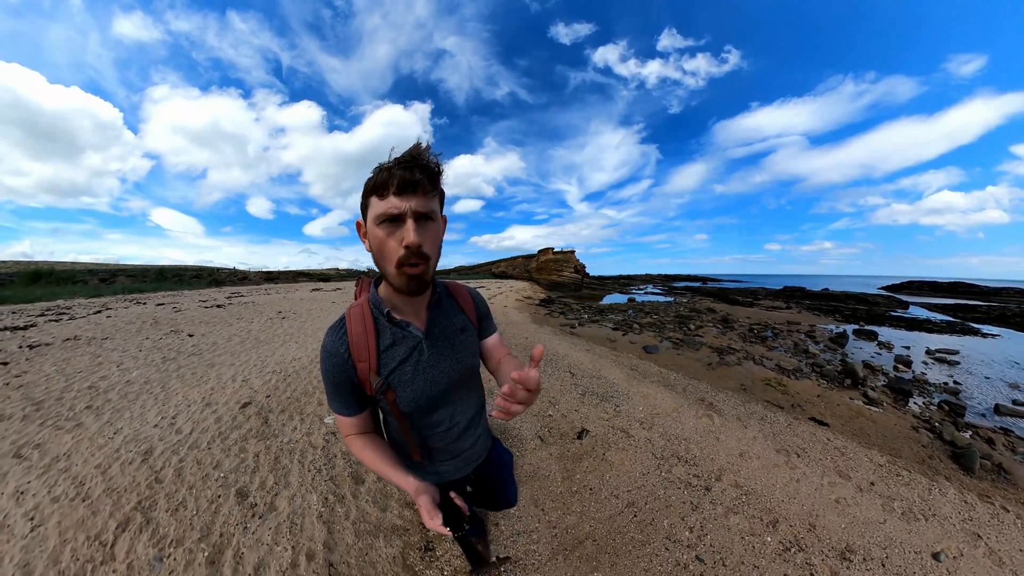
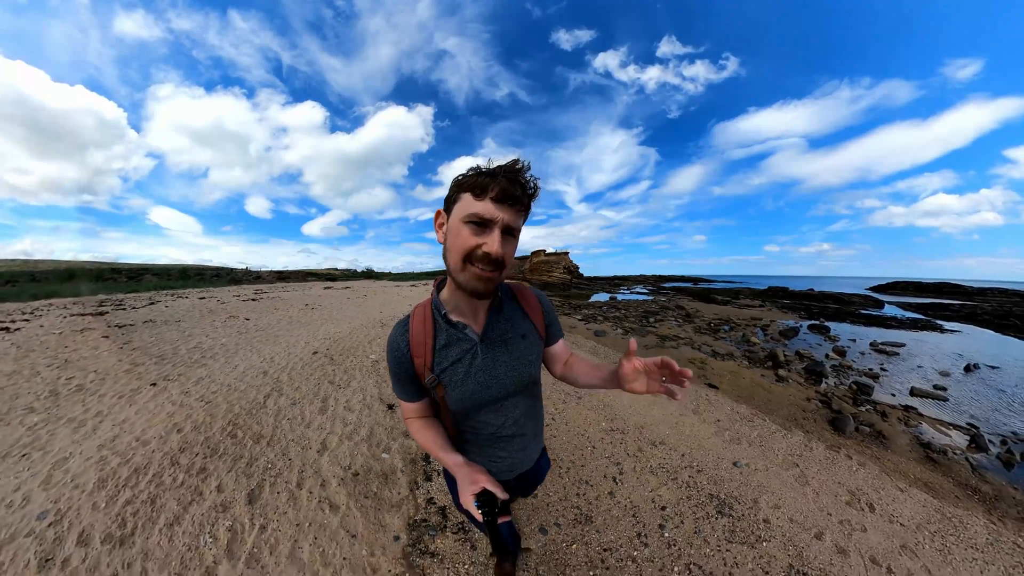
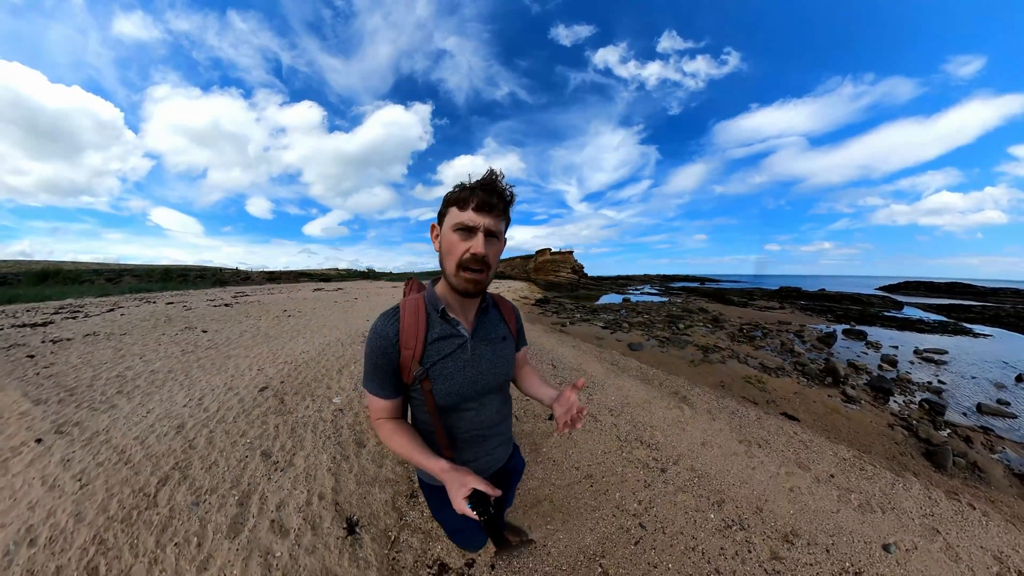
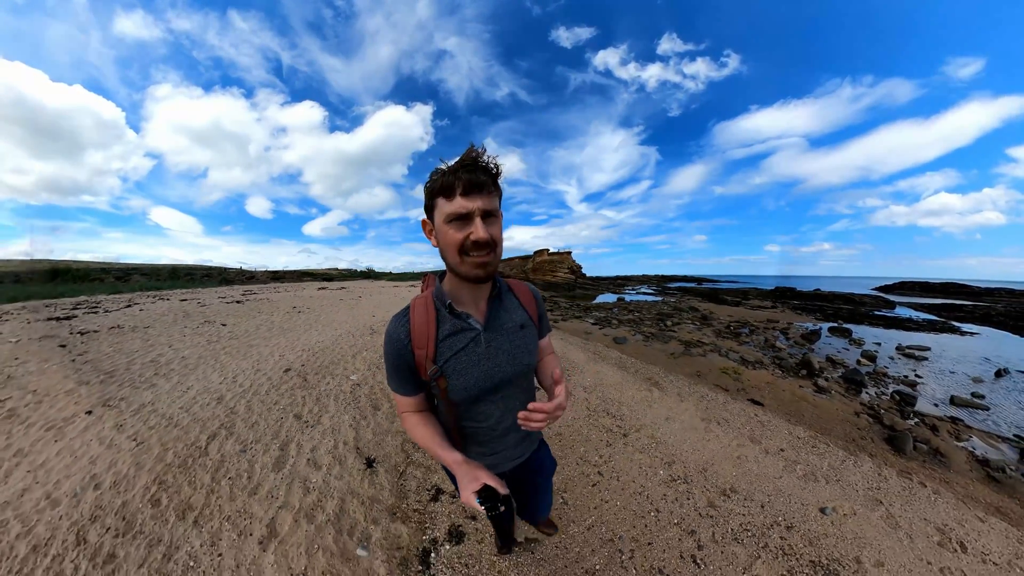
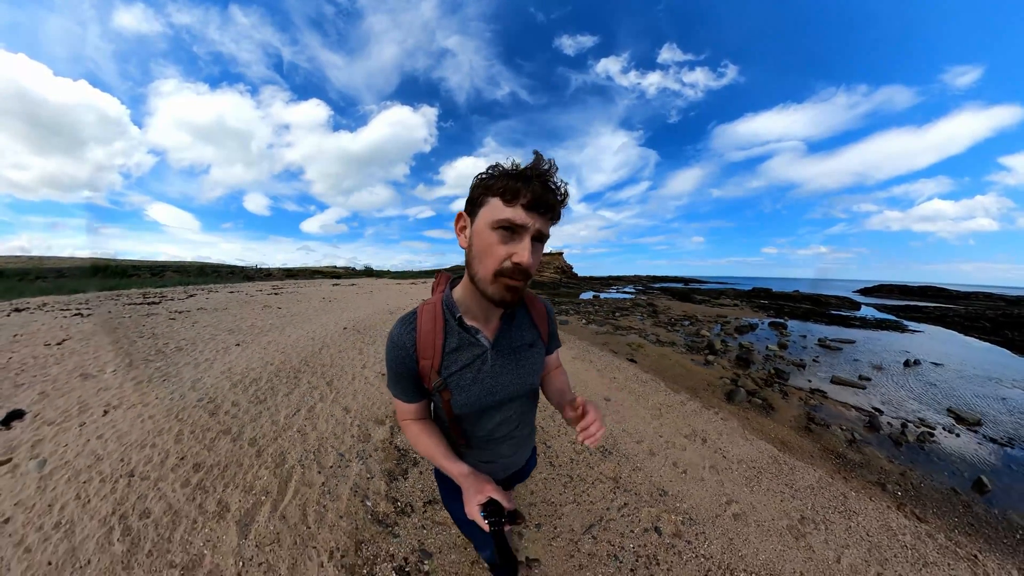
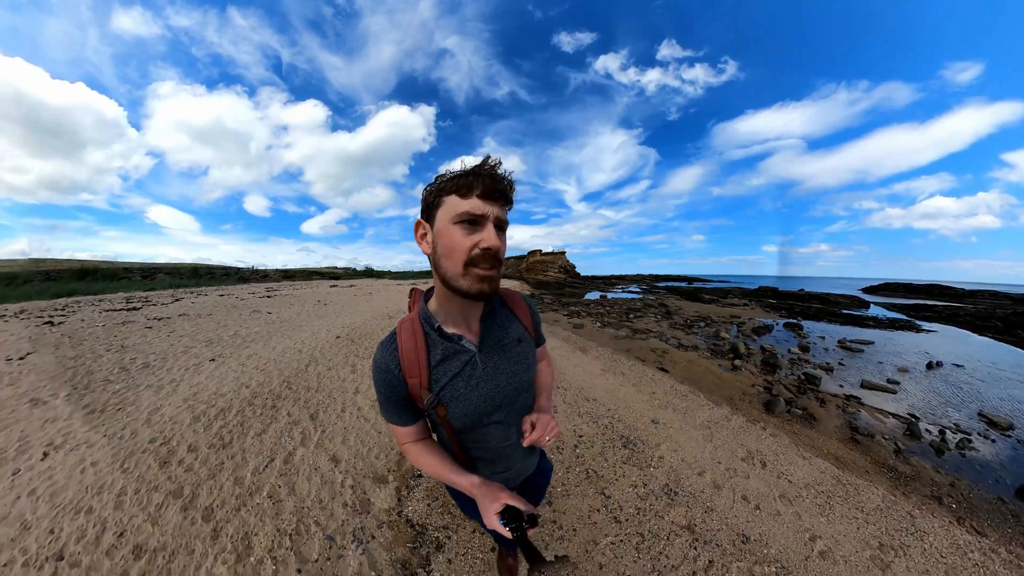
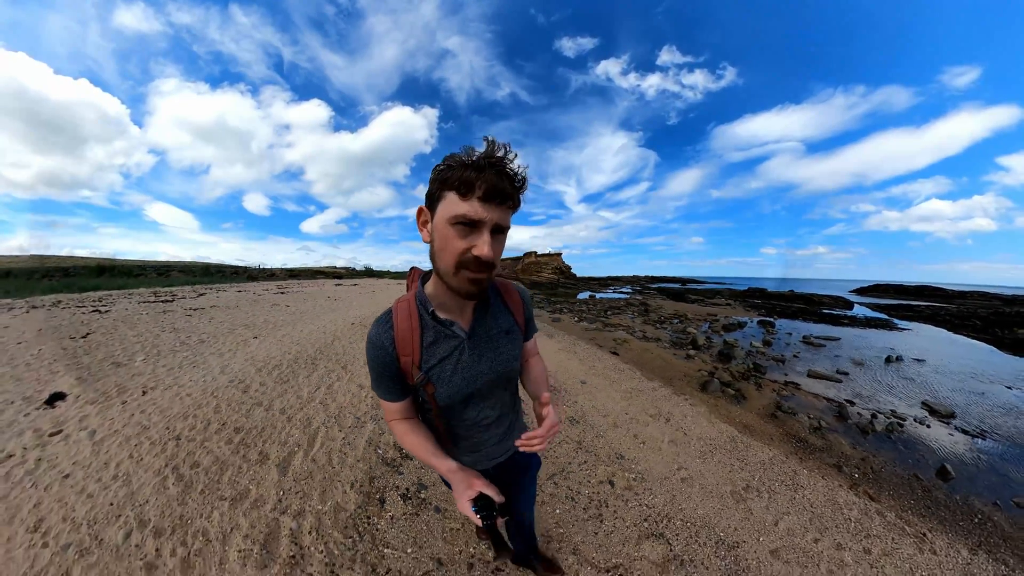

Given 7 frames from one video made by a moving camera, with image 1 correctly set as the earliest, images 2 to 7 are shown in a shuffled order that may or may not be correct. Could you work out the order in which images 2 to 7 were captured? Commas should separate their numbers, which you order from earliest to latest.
3, 4, 2, 6, 5, 7
